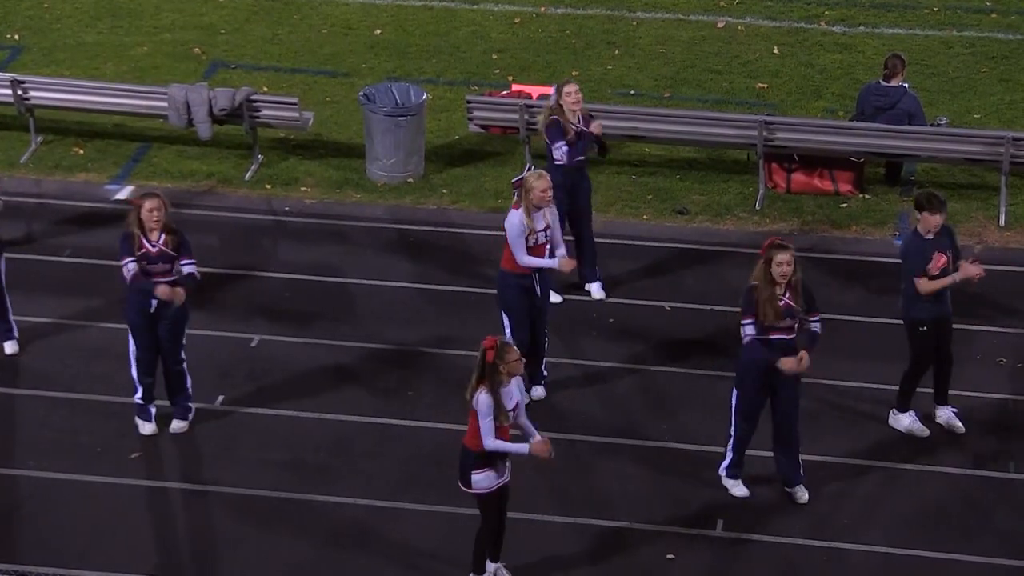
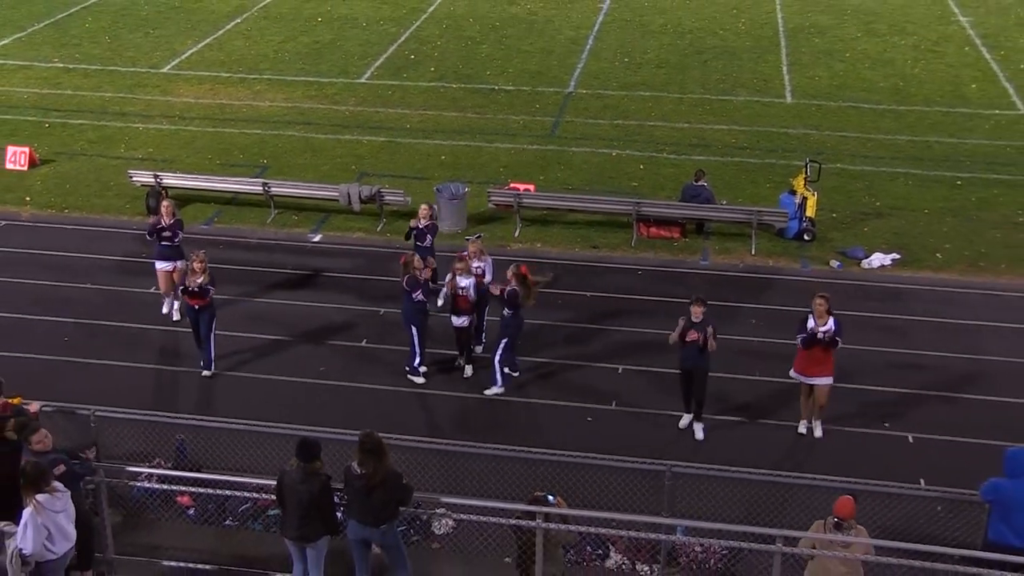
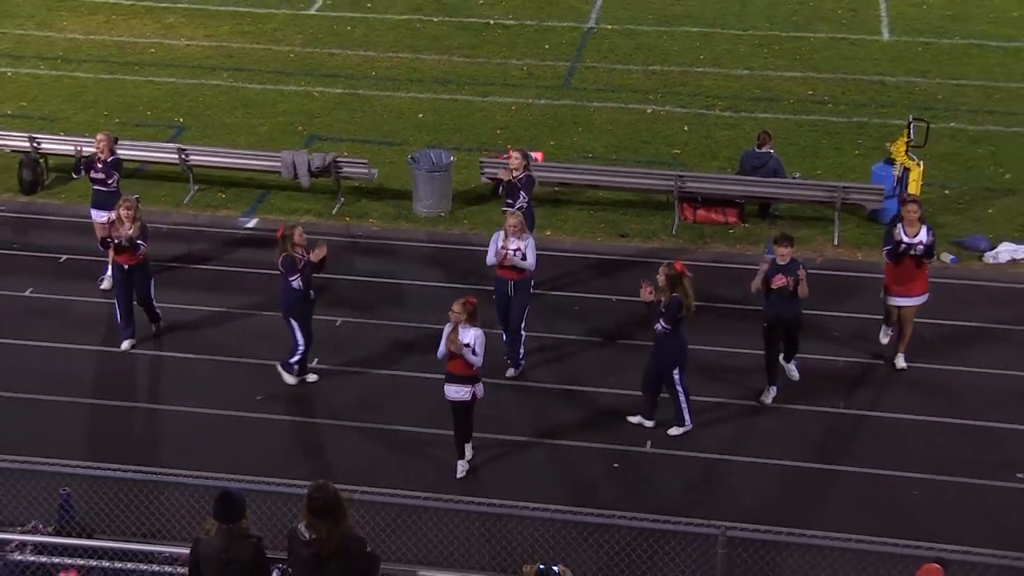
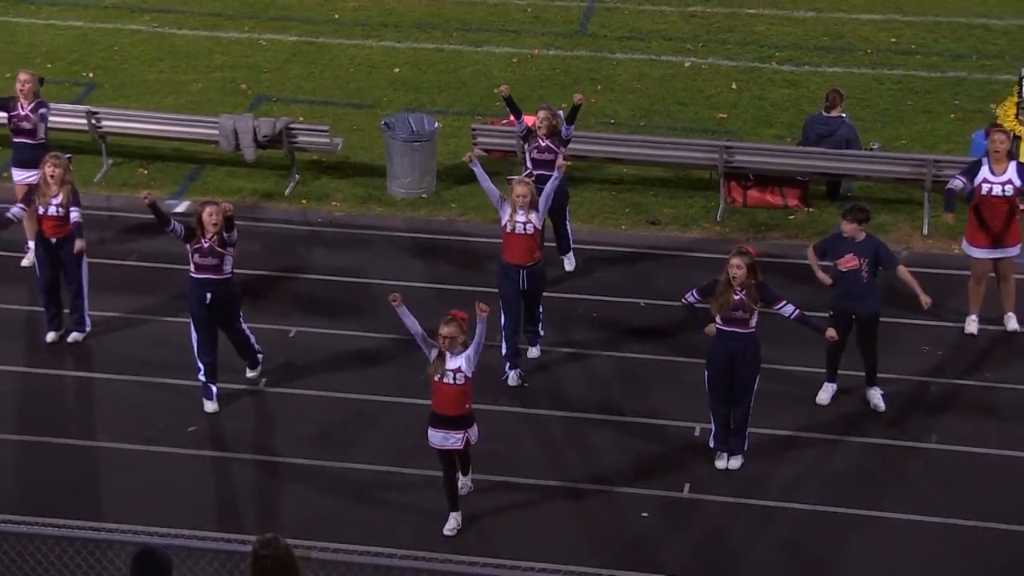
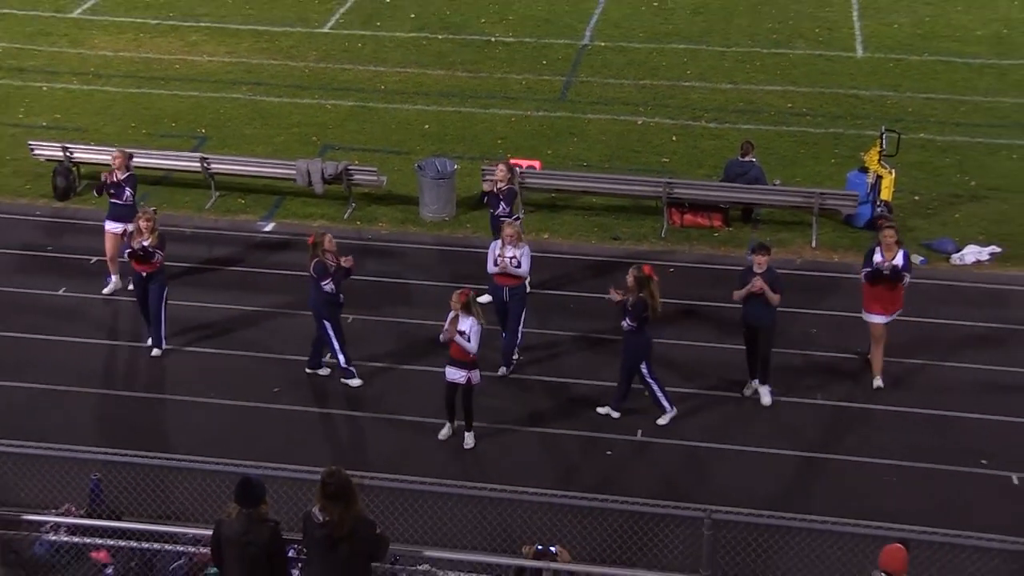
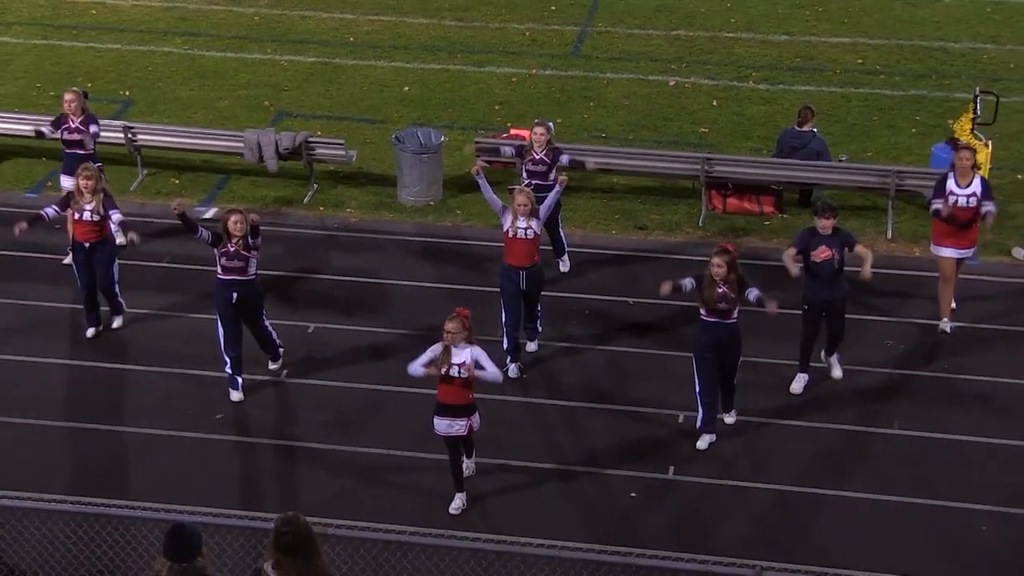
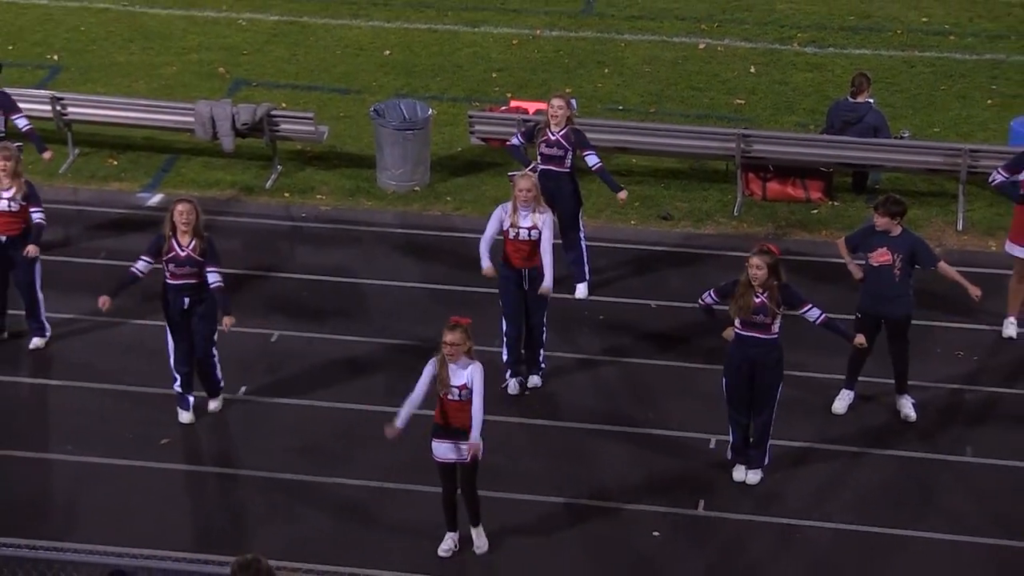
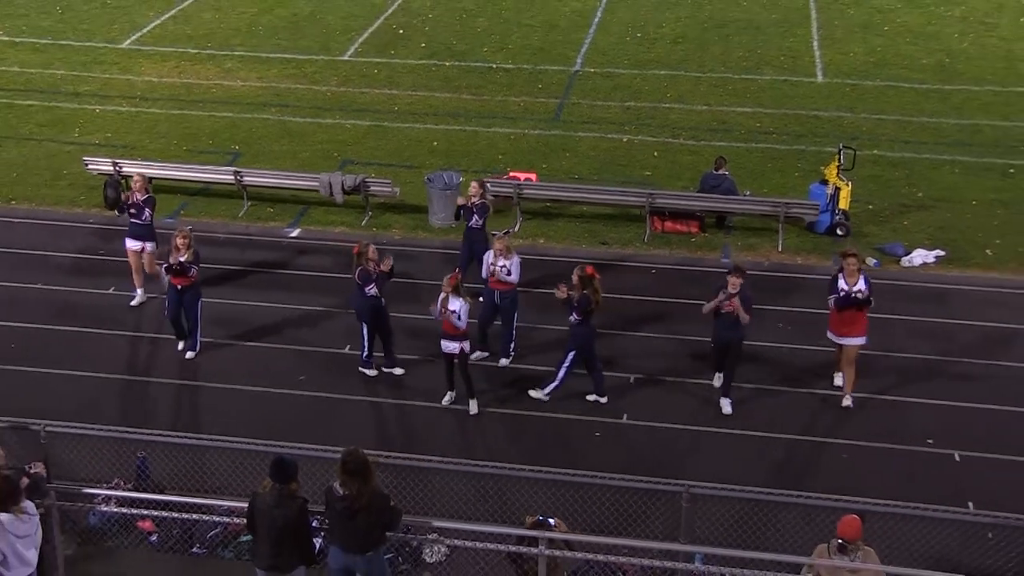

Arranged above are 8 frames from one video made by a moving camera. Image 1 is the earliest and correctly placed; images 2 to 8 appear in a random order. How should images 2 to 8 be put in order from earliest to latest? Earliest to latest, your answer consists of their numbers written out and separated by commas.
7, 4, 6, 3, 5, 8, 2
